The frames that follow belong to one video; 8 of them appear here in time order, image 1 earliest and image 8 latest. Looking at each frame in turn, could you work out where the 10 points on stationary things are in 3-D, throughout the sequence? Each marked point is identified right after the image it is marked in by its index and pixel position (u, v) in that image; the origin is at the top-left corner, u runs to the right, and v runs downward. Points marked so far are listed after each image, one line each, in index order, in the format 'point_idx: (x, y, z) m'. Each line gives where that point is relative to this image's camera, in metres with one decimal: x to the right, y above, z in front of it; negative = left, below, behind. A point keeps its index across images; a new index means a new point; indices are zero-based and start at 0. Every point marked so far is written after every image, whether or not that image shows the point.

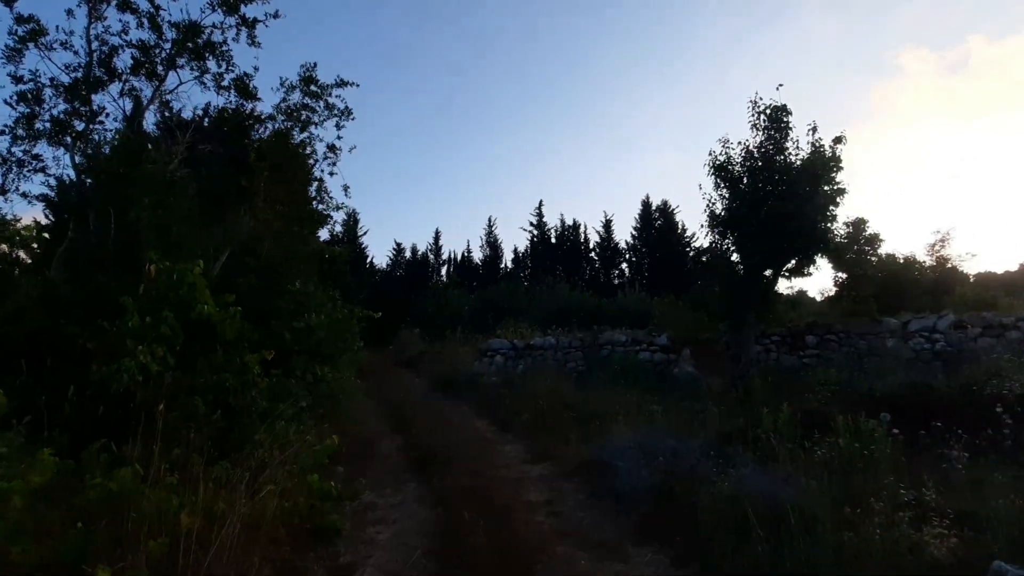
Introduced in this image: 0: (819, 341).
0: (+8.7, -1.5, +14.6) m
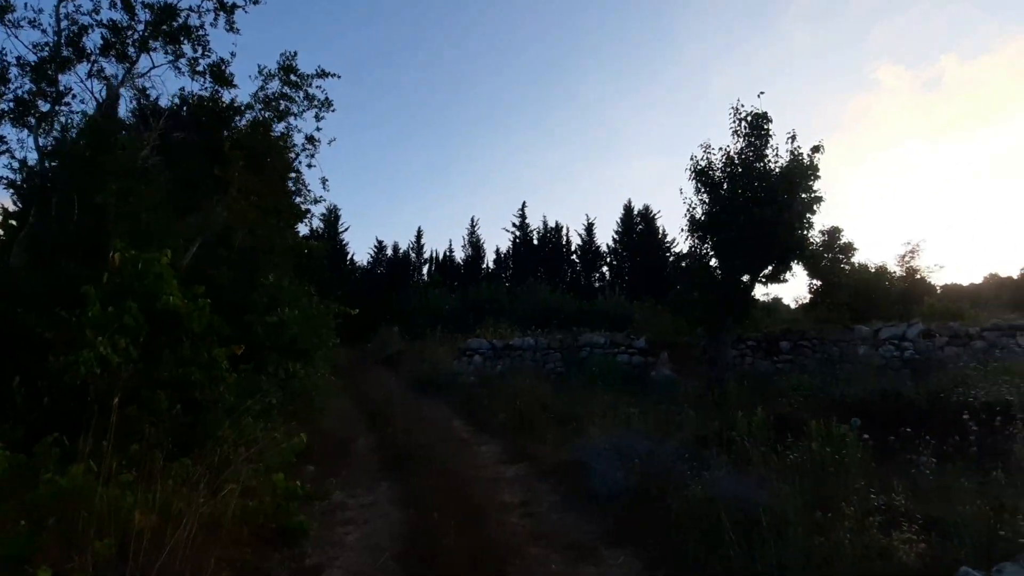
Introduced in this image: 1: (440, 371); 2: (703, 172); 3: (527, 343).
0: (+8.1, -1.7, +14.8) m
1: (-2.1, -2.4, +15.3) m
2: (+4.9, +3.0, +13.2) m
3: (+0.6, -1.7, +16.1) m
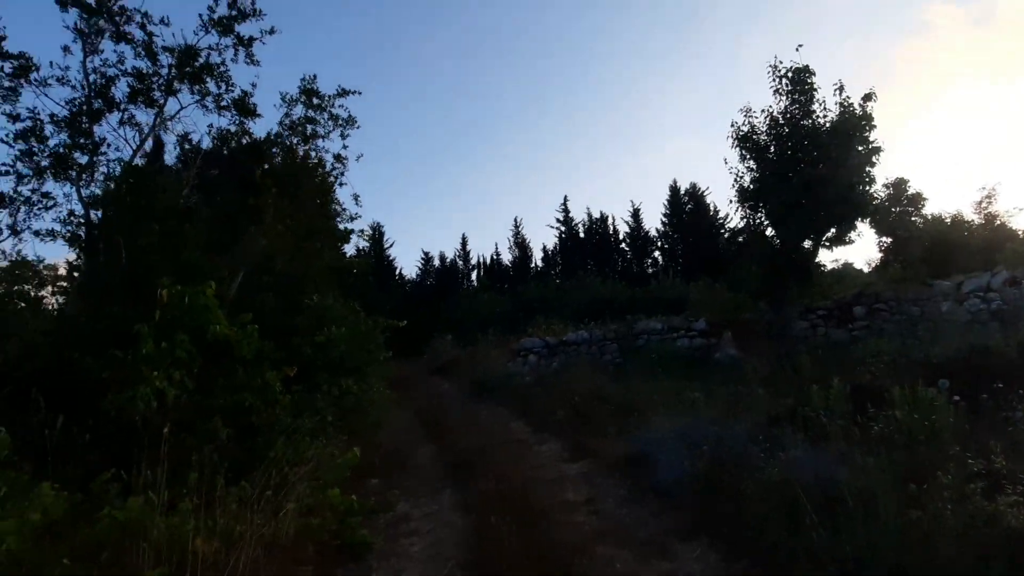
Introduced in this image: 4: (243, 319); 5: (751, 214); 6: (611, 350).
0: (+9.4, -0.6, +13.7) m
1: (-0.5, -2.5, +15.2) m
2: (+5.6, +3.7, +12.4) m
3: (+2.2, -1.5, +15.7) m
4: (-3.9, -0.4, +7.4) m
5: (+5.8, +1.8, +12.6) m
6: (+3.0, -1.8, +15.2) m
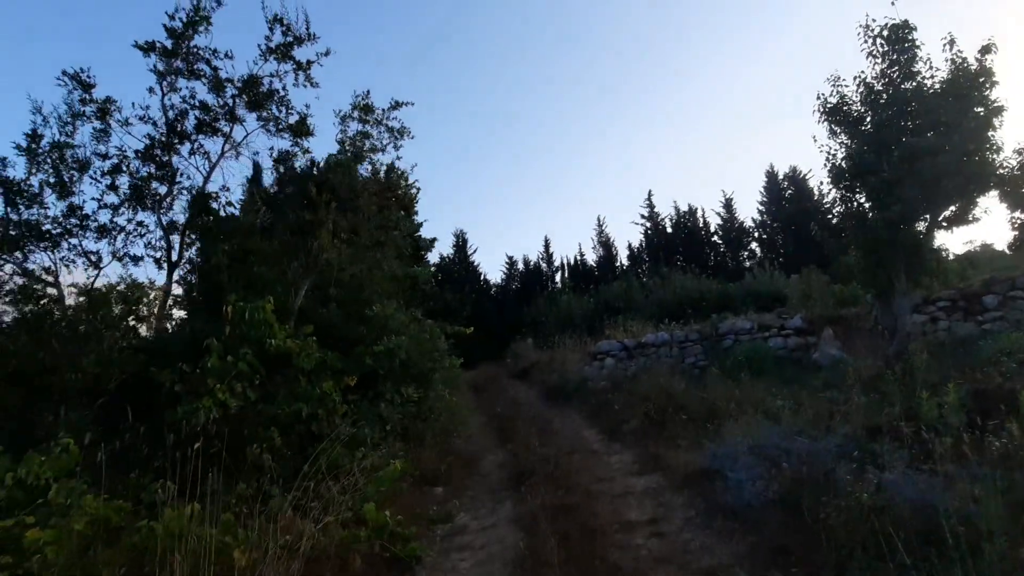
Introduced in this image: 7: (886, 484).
0: (+11.1, -0.3, +11.6) m
1: (+1.6, -2.6, +14.7) m
2: (+6.9, +3.8, +11.1) m
3: (+4.3, -1.5, +14.9) m
4: (-3.1, -0.6, +7.7) m
5: (+7.2, +2.0, +11.2) m
6: (+5.1, -1.8, +14.2) m
7: (+3.6, -1.8, +4.8) m
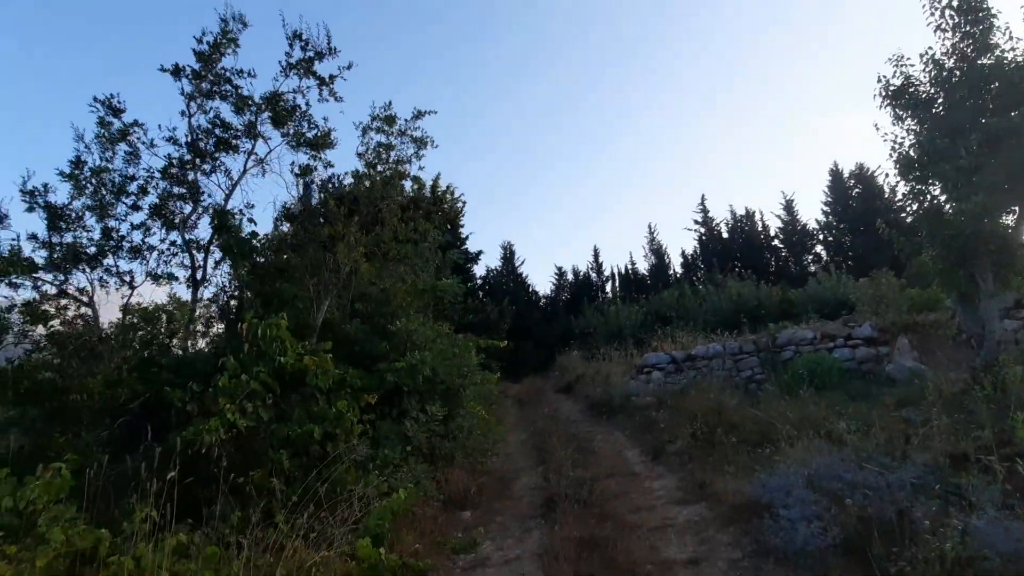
0: (+11.8, -0.3, +9.9) m
1: (+2.7, -2.8, +14.0) m
2: (+7.5, +3.8, +9.9) m
3: (+5.4, -1.7, +13.8) m
4: (-2.7, -0.9, +7.5) m
5: (+7.8, +1.9, +10.0) m
6: (+6.1, -1.9, +13.1) m
7: (+3.6, -1.9, +3.9) m
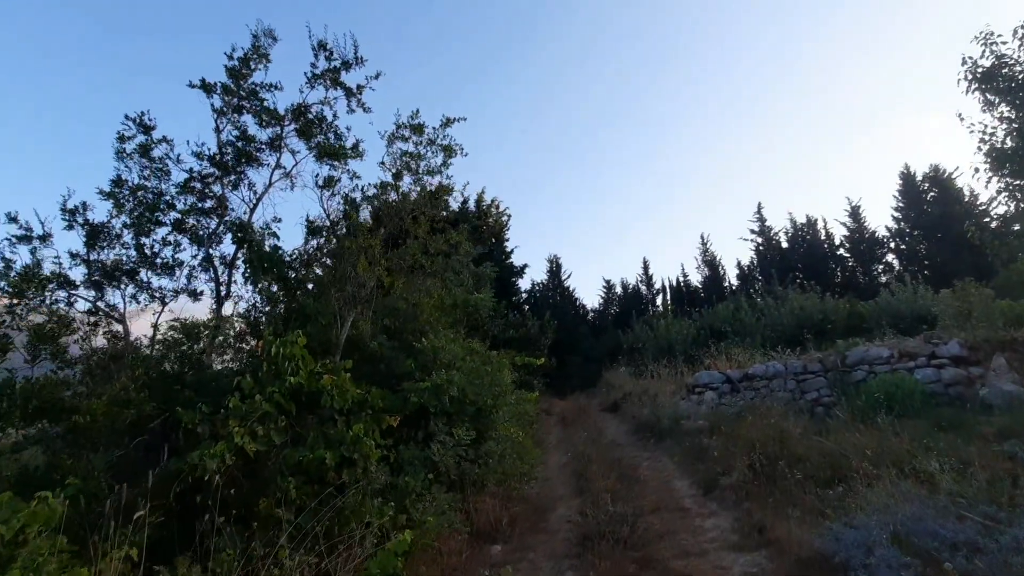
0: (+12.3, -0.4, +8.2) m
1: (+3.7, -3.2, +13.0) m
2: (+8.1, +3.6, +8.7) m
3: (+6.4, -2.0, +12.6) m
4: (-2.3, -1.1, +7.1) m
5: (+8.4, +1.7, +8.6) m
6: (+7.0, -2.2, +11.8) m
7: (+3.7, -1.9, +3.0) m
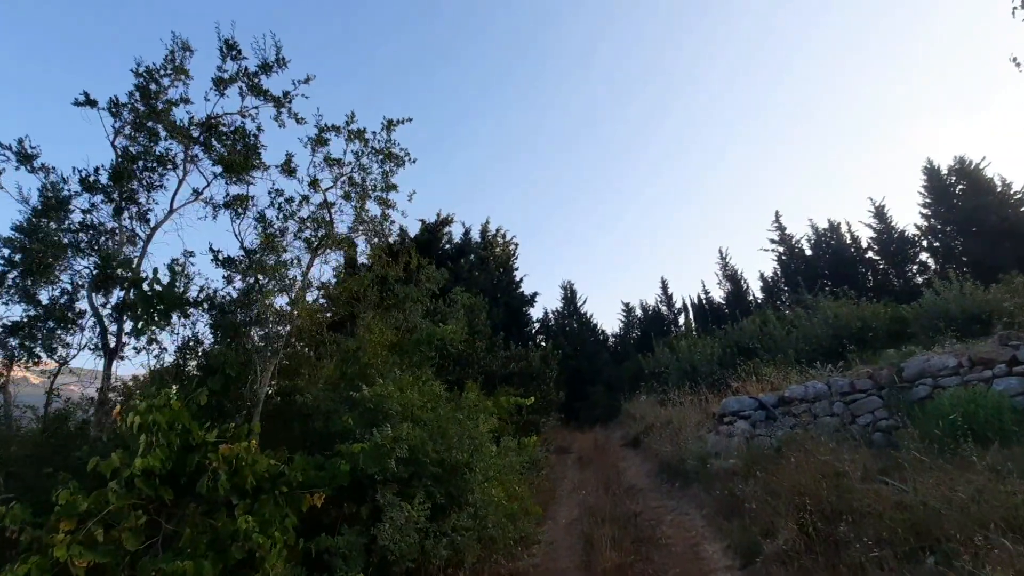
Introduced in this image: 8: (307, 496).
0: (+11.8, +0.2, +6.1) m
1: (+3.7, -3.5, +11.0) m
2: (+7.3, +3.8, +7.0) m
3: (+6.2, -2.1, +10.6) m
4: (-2.8, -1.5, +5.5) m
5: (+7.8, +2.0, +6.8) m
6: (+6.8, -2.3, +9.8) m
7: (+3.1, -1.7, +1.1) m
8: (-2.1, -2.2, +5.3) m
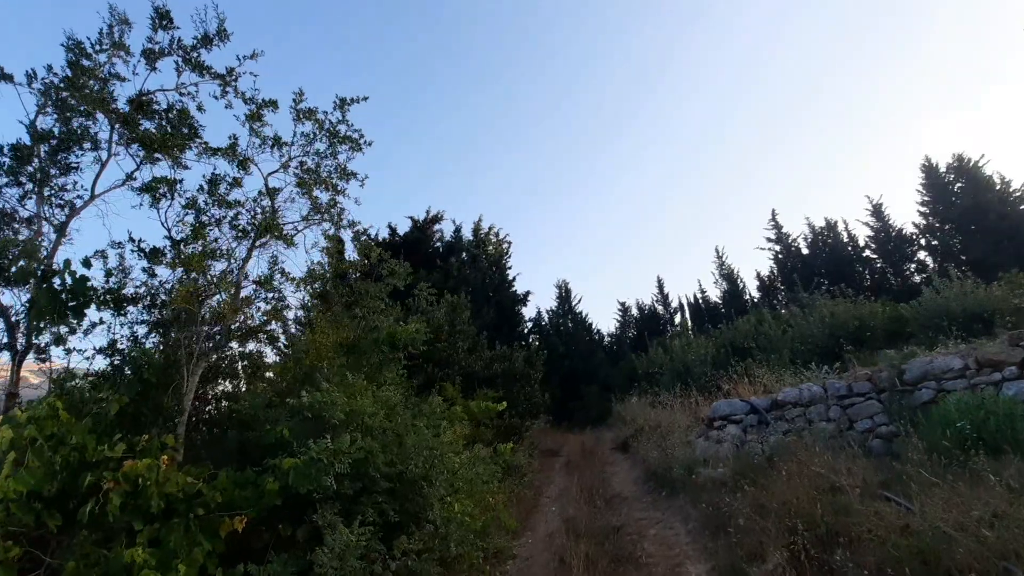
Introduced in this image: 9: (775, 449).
0: (+11.4, +0.2, +5.4) m
1: (+3.2, -3.4, +10.4) m
2: (+6.9, +3.8, +6.3) m
3: (+5.7, -2.0, +10.0) m
4: (-3.2, -1.5, +4.8) m
5: (+7.4, +2.1, +6.2) m
6: (+6.3, -2.2, +9.1) m
7: (+2.7, -1.6, +0.4) m
8: (-2.6, -2.1, +4.6) m
9: (+4.4, -2.7, +8.7) m
